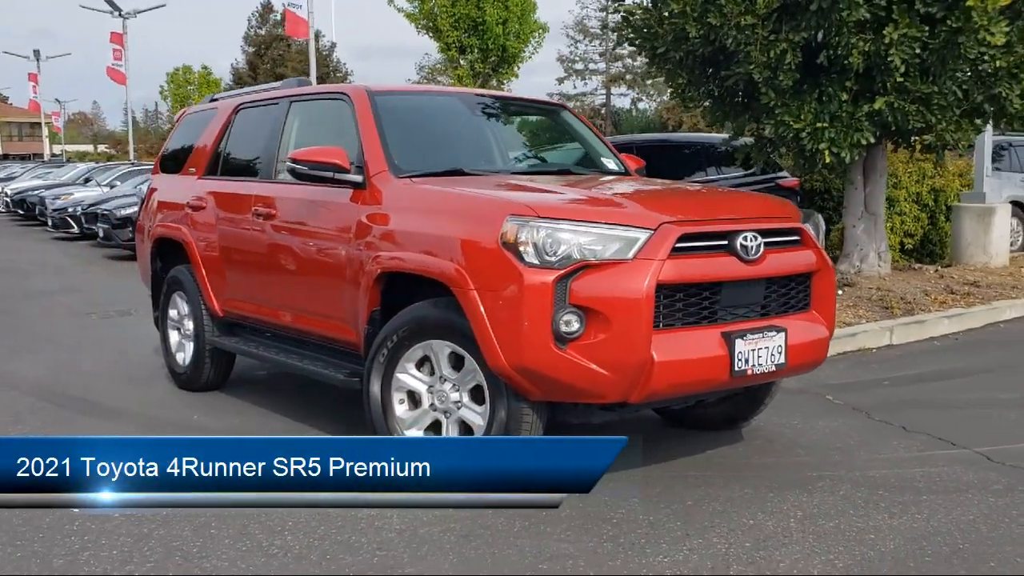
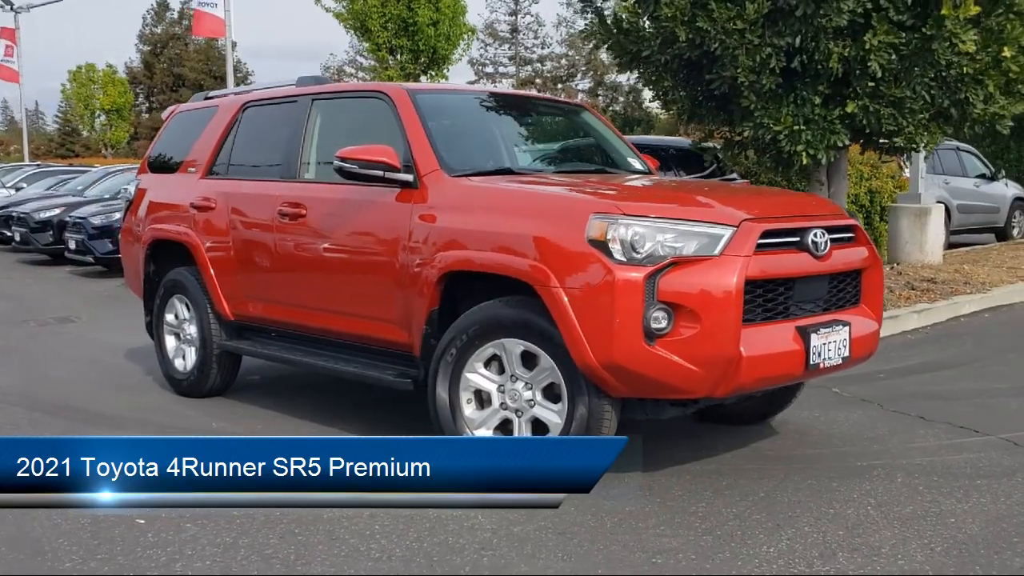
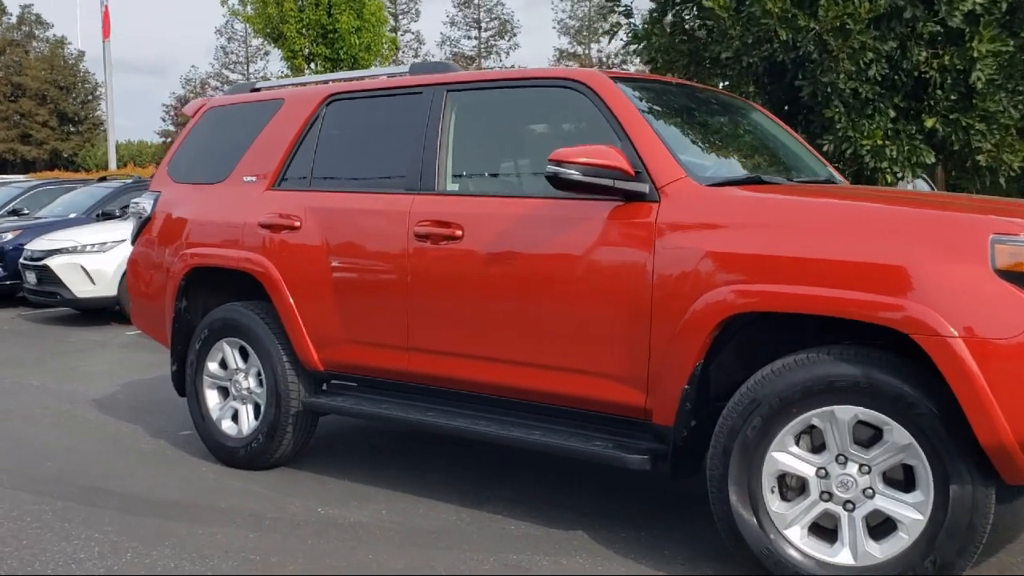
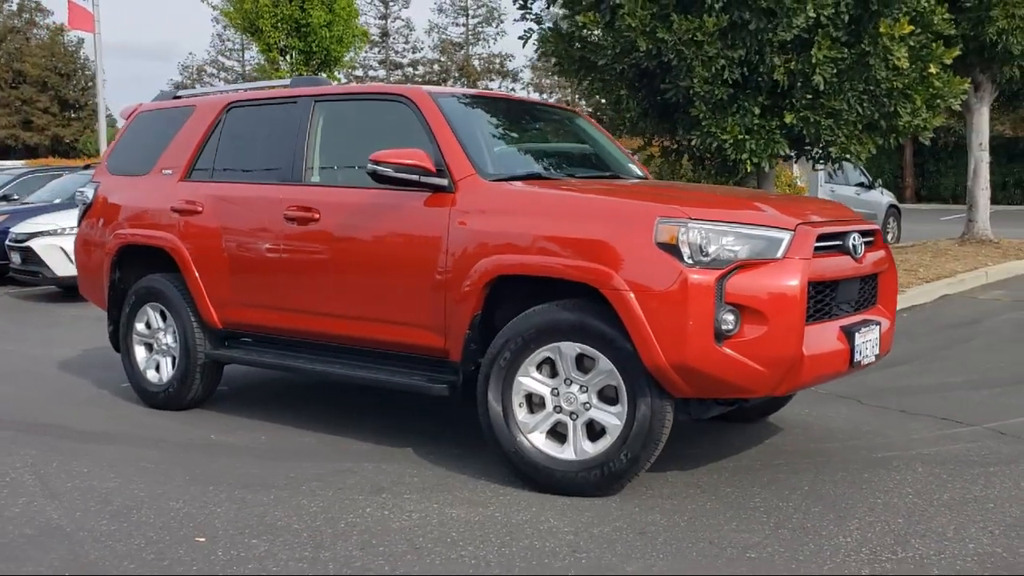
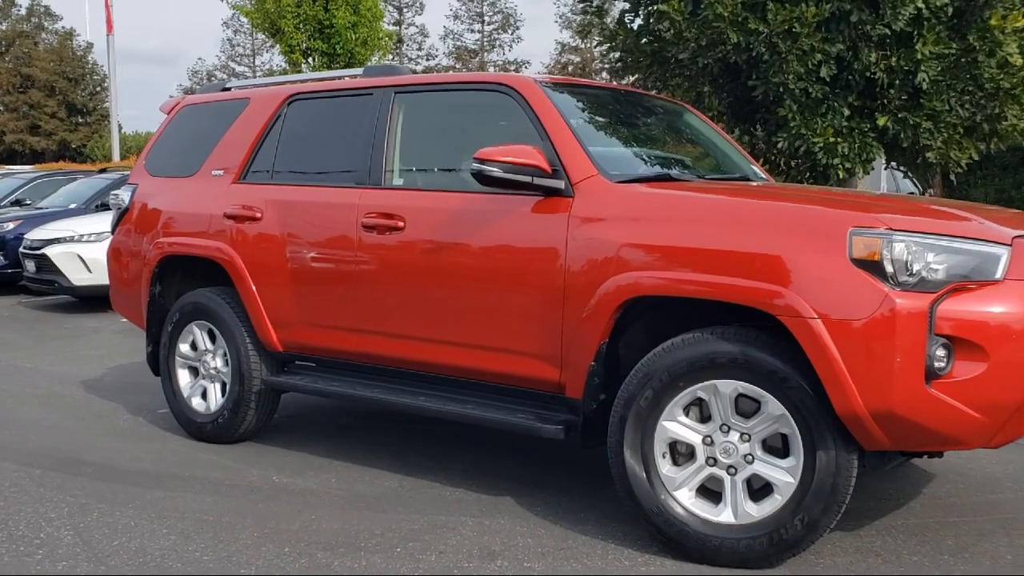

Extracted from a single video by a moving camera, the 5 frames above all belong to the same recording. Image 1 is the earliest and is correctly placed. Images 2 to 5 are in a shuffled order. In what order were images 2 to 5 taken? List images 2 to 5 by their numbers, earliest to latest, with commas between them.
2, 4, 5, 3
